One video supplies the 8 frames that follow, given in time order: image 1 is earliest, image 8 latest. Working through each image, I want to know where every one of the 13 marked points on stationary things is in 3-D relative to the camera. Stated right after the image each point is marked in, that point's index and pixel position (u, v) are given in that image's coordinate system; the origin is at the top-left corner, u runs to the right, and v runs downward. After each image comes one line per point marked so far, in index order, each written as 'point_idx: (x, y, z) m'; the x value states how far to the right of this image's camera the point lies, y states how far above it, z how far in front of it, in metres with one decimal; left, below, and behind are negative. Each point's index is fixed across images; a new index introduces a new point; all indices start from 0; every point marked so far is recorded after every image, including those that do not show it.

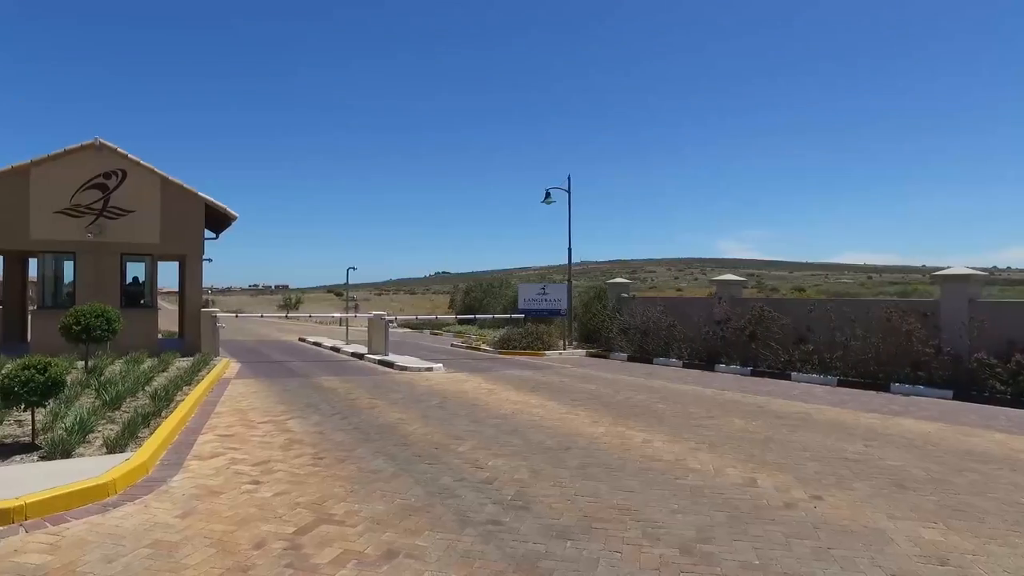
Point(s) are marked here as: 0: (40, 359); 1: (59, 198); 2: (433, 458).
0: (-4.5, -0.7, +7.0) m
1: (-9.5, +1.9, +15.2) m
2: (-0.8, -1.6, +6.9) m
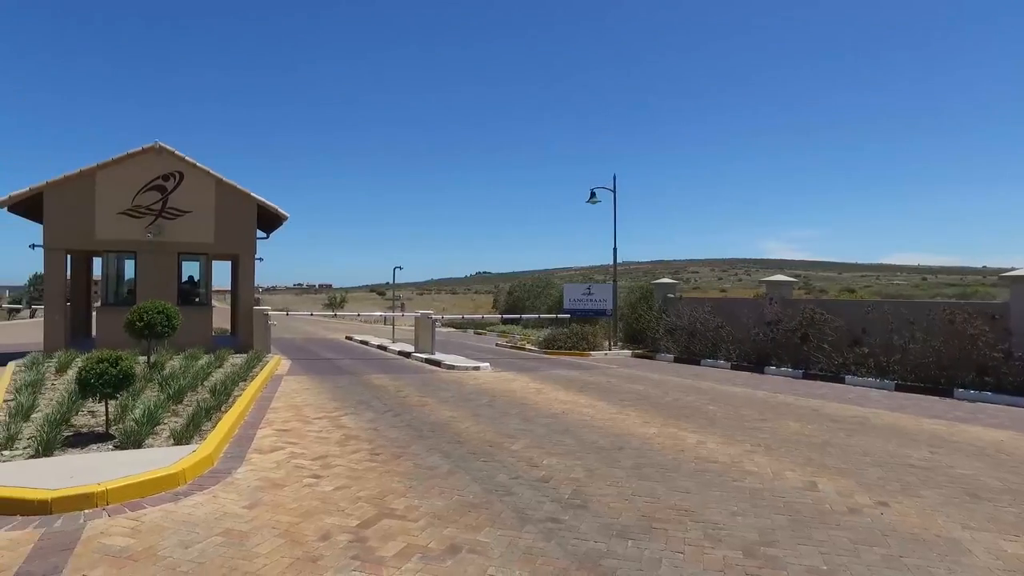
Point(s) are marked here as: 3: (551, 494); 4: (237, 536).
0: (-4.0, -0.6, +7.3) m
1: (-8.5, +1.9, +15.7) m
2: (-0.2, -1.6, +7.0) m
3: (+0.3, -1.6, +5.7) m
4: (-1.7, -1.6, +4.6) m
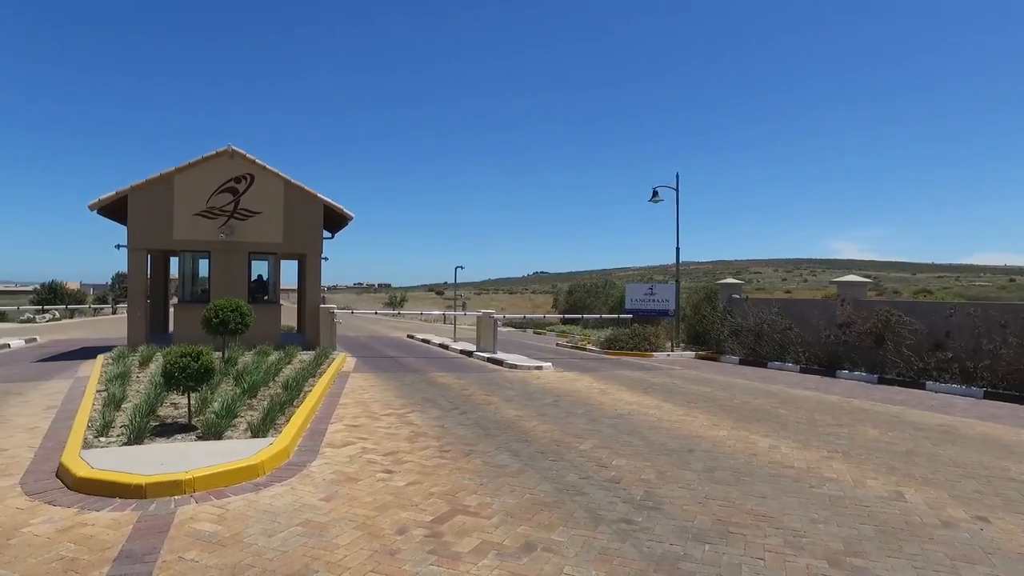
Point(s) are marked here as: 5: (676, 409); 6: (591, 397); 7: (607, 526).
0: (-3.3, -0.6, +7.5) m
1: (-7.1, +2.0, +16.3) m
2: (+0.4, -1.6, +6.9) m
3: (+0.9, -1.6, +5.6) m
4: (-1.3, -1.5, +4.7) m
5: (+2.3, -1.7, +10.0) m
6: (+1.2, -1.7, +11.1) m
7: (+0.6, -1.6, +4.8) m
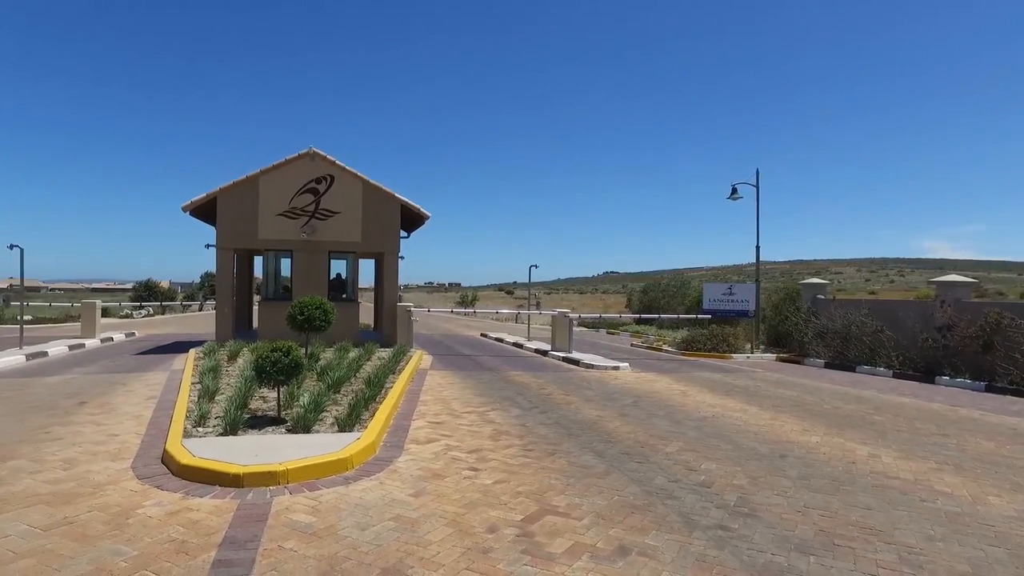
0: (-2.4, -0.6, +7.7) m
1: (-5.4, +2.0, +16.9) m
2: (+1.2, -1.6, +6.8) m
3: (+1.5, -1.6, +5.4) m
4: (-0.7, -1.5, +4.7) m
5: (+3.3, -1.7, +9.6) m
6: (+2.4, -1.7, +10.8) m
7: (+1.2, -1.6, +4.7) m
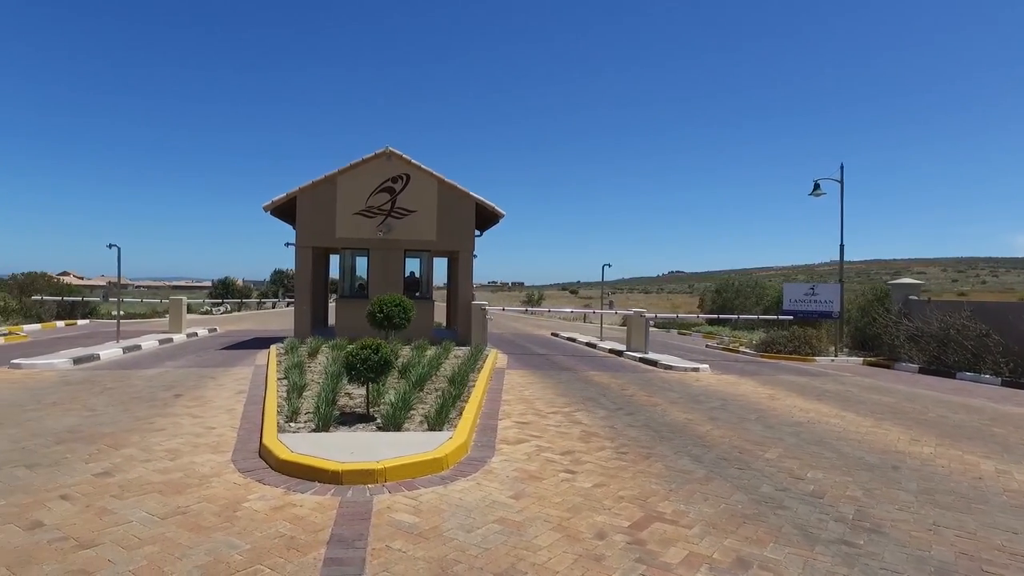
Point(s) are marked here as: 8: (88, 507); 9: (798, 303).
0: (-1.5, -0.6, +7.7) m
1: (-3.7, +2.1, +17.1) m
2: (+2.1, -1.6, +6.5) m
3: (+2.3, -1.6, +5.1) m
4: (0.0, -1.5, +4.6) m
5: (+4.4, -1.7, +9.2) m
6: (+3.6, -1.6, +10.4) m
7: (+1.9, -1.6, +4.4) m
8: (-2.8, -1.5, +4.8) m
9: (+7.5, -0.4, +18.9) m
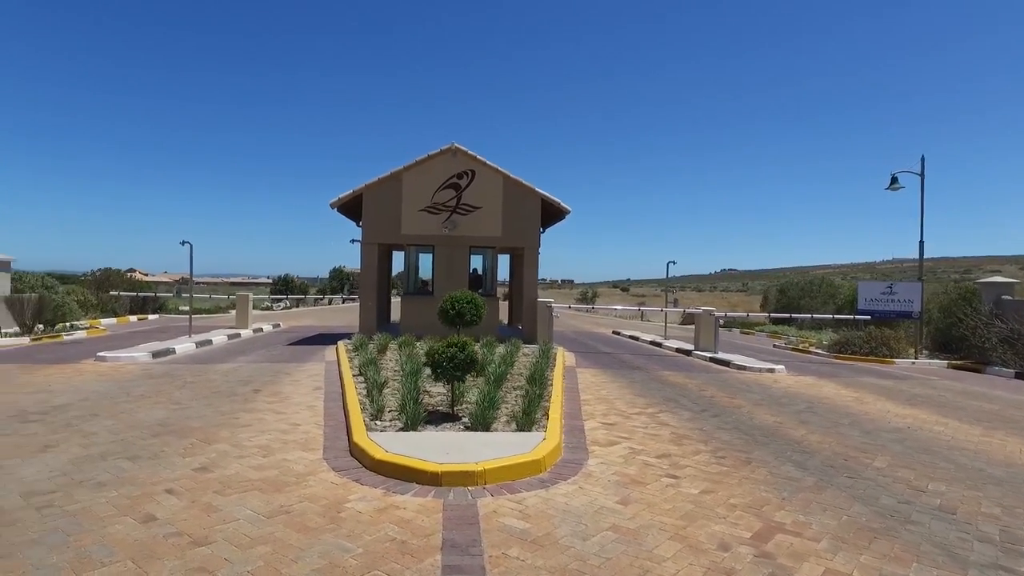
0: (-0.6, -0.5, +7.6) m
1: (-2.1, +2.1, +17.1) m
2: (+2.9, -1.6, +6.1) m
3: (+3.0, -1.6, +4.7) m
4: (+0.7, -1.5, +4.3) m
5: (+5.4, -1.6, +8.6) m
6: (+4.7, -1.6, +9.9) m
7: (+2.6, -1.5, +4.0) m
8: (-2.1, -1.4, +4.8) m
9: (+9.1, -0.4, +18.1) m
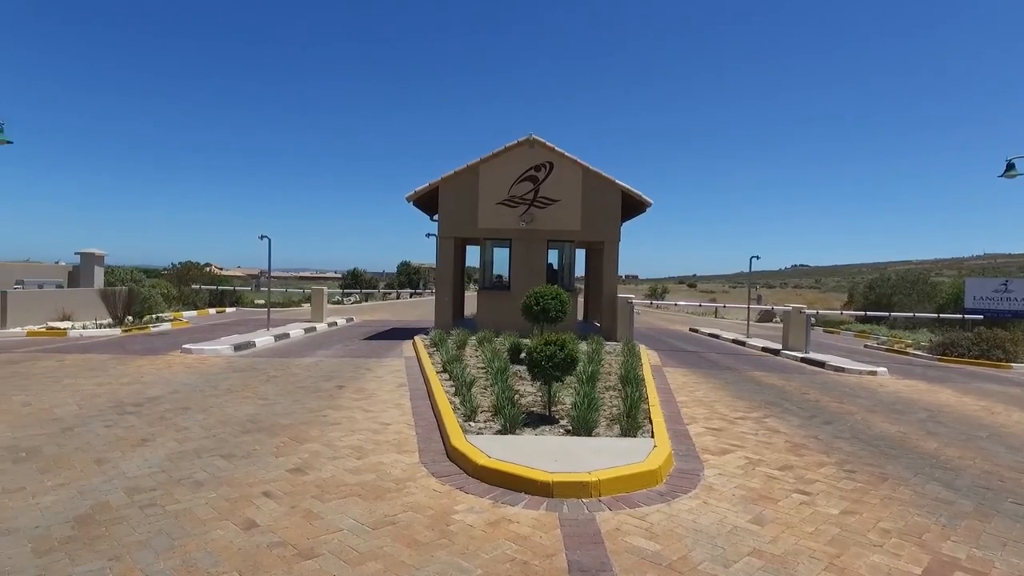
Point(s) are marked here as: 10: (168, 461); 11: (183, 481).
0: (+0.4, -0.5, +7.2) m
1: (-0.3, +2.3, +16.7) m
2: (+3.7, -1.5, +5.4) m
3: (+3.7, -1.5, +4.0) m
4: (+1.4, -1.4, +3.8) m
5: (+6.5, -1.6, +7.7) m
6: (+5.8, -1.6, +9.1) m
7: (+3.2, -1.5, +3.3) m
8: (-1.4, -1.4, +4.5) m
9: (+11.0, -0.3, +16.8) m
10: (-2.7, -1.4, +5.6) m
11: (-2.3, -1.4, +5.1) m
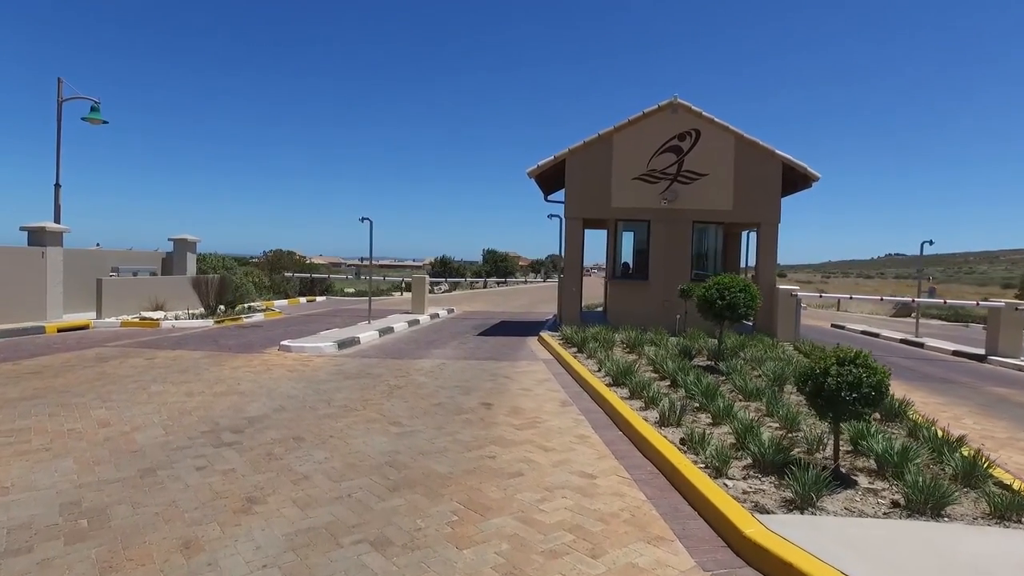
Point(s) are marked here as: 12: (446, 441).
0: (+2.2, -0.4, +4.7) m
1: (+2.4, +2.5, +14.2) m
2: (+5.3, -1.5, +2.6) m
3: (+5.1, -1.5, +1.3) m
4: (+2.8, -1.4, +1.3) m
5: (+8.2, -1.6, +4.6) m
6: (+7.7, -1.5, +6.1) m
7: (+4.6, -1.5, +0.6) m
8: (+0.1, -1.3, +2.3) m
9: (+13.6, -0.1, +13.2) m
10: (-1.1, -1.3, +3.5) m
11: (-0.8, -1.3, +2.9) m
12: (-0.5, -1.2, +5.8) m
